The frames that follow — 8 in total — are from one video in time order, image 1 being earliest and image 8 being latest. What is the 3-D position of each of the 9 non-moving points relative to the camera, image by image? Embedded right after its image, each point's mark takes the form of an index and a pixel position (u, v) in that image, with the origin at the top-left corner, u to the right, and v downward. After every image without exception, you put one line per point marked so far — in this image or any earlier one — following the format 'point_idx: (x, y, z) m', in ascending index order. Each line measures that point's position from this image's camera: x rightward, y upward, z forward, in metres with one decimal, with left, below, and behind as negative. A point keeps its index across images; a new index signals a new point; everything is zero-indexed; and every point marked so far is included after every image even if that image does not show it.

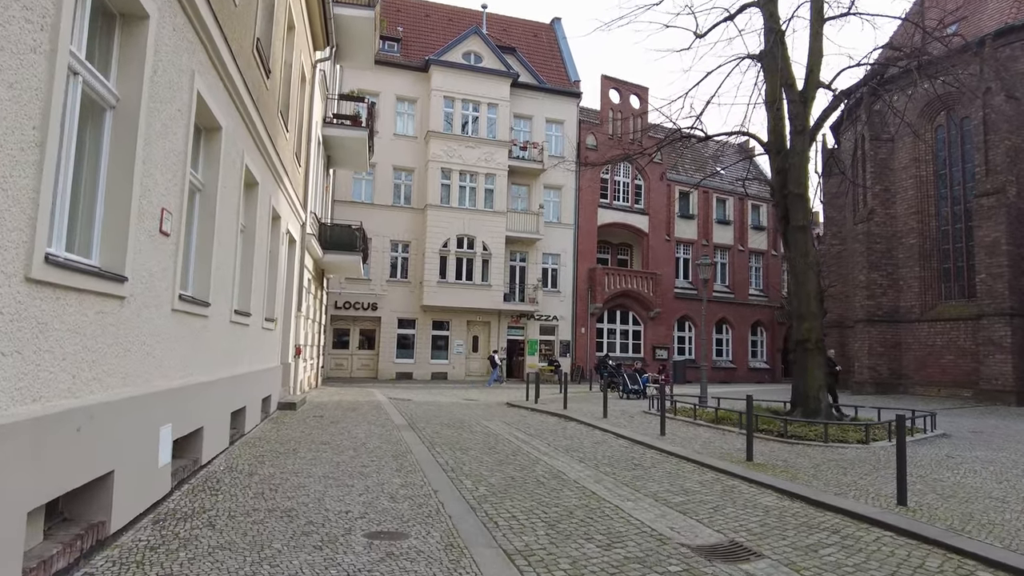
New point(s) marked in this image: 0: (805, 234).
0: (+5.6, +1.0, +12.5) m
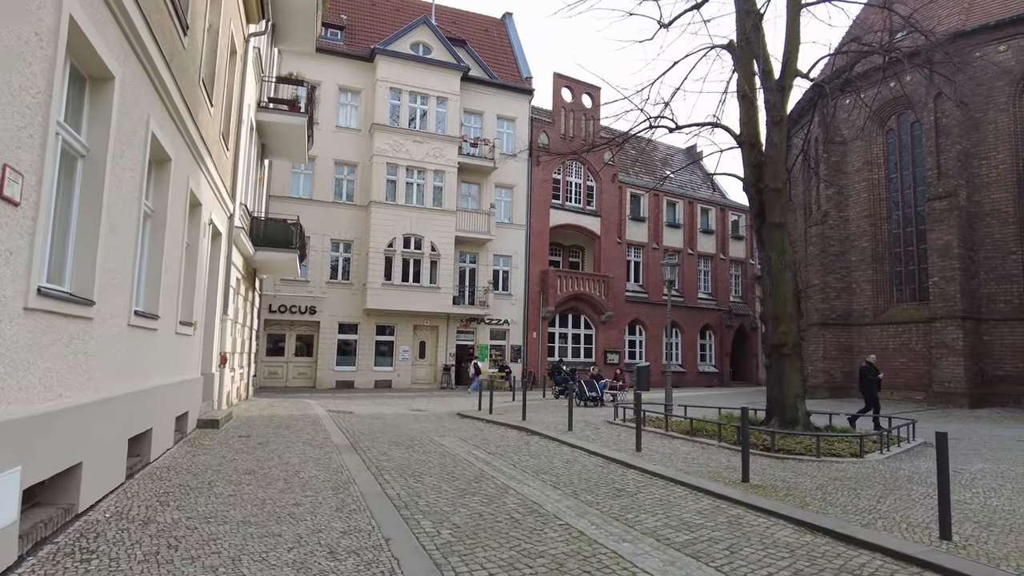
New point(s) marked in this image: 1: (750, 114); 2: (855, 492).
0: (+4.9, +1.0, +11.8) m
1: (+4.6, +3.4, +12.5) m
2: (+3.5, -2.1, +6.6) m
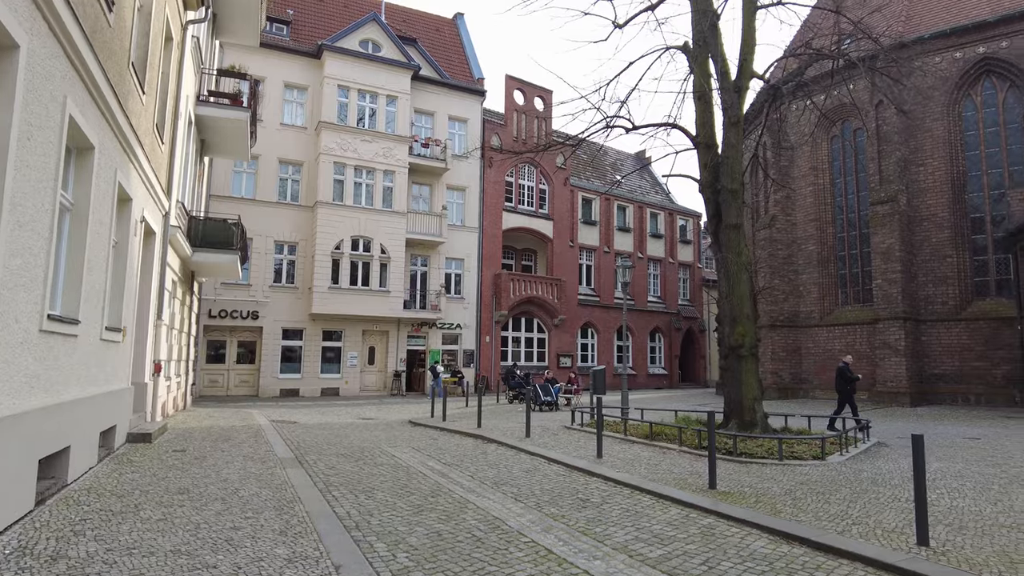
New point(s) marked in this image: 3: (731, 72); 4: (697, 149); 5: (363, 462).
0: (+4.1, +1.0, +11.7) m
1: (+3.7, +3.3, +12.5) m
2: (+3.1, -2.1, +6.4) m
3: (+3.9, +3.8, +11.6) m
4: (+3.5, +2.7, +12.5) m
5: (-2.0, -2.3, +8.7) m
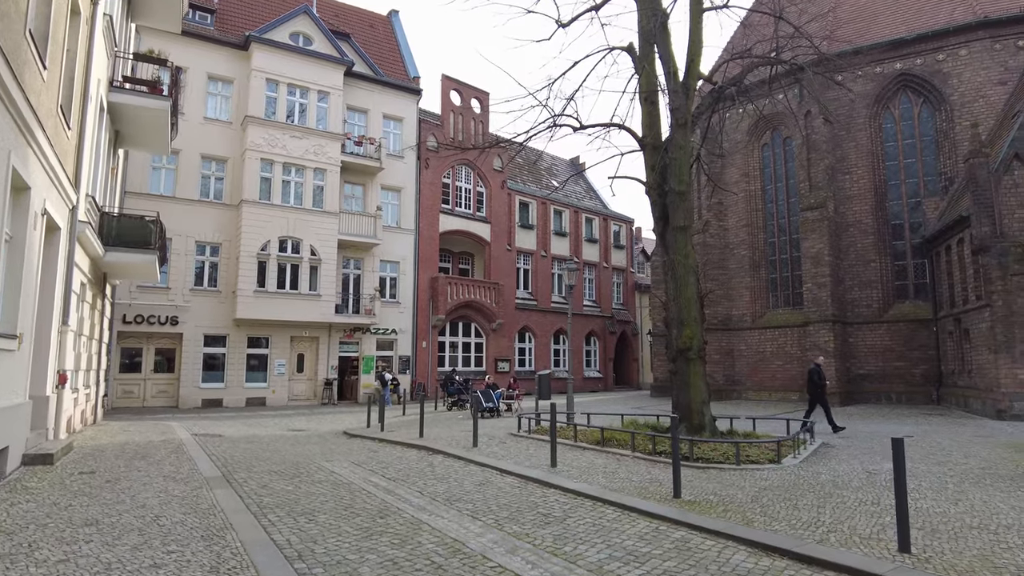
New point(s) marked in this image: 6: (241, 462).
0: (+3.1, +0.9, +11.6) m
1: (+2.7, +3.3, +12.4) m
2: (+2.7, -2.1, +6.3) m
3: (+2.9, +3.8, +11.5) m
4: (+2.5, +2.6, +12.4) m
5: (-2.6, -2.3, +8.0) m
6: (-3.9, -2.5, +9.4) m
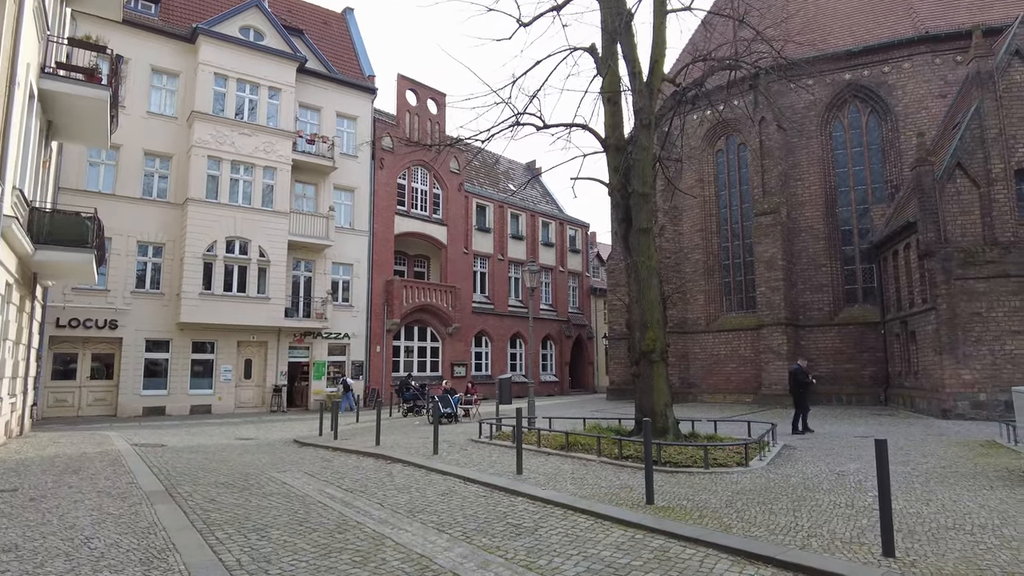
0: (+2.4, +0.9, +11.5) m
1: (+1.9, +3.2, +12.3) m
2: (+2.4, -2.1, +6.1) m
3: (+2.3, +3.8, +11.4) m
4: (+1.8, +2.6, +12.2) m
5: (-3.0, -2.3, +7.5) m
6: (-4.4, -2.5, +8.8) m
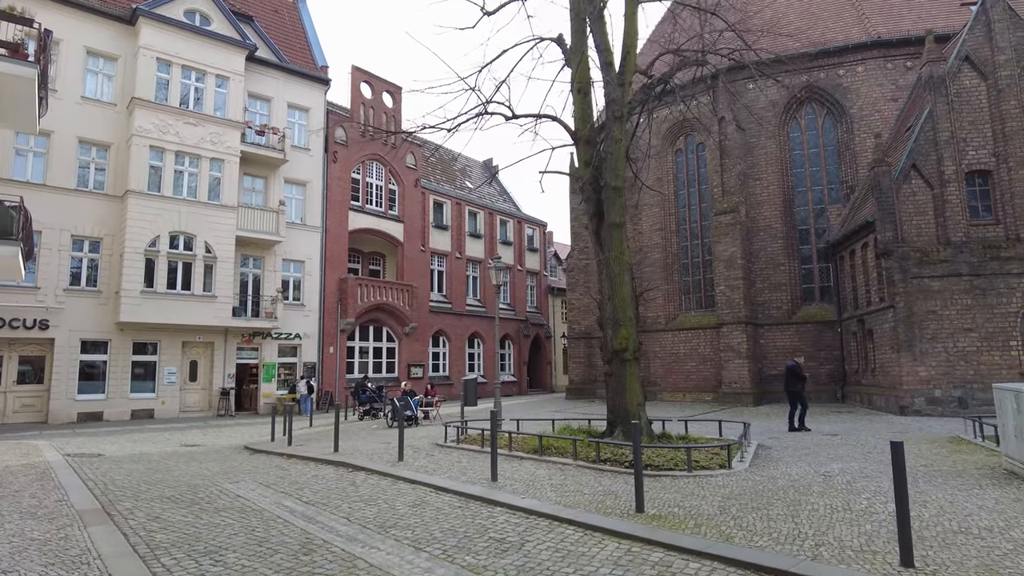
0: (+1.9, +1.0, +11.2) m
1: (+1.4, +3.3, +11.9) m
2: (+2.2, -2.0, +5.8) m
3: (+1.8, +3.8, +11.1) m
4: (+1.2, +2.6, +11.9) m
5: (-3.3, -2.3, +6.8) m
6: (-4.8, -2.5, +8.0) m
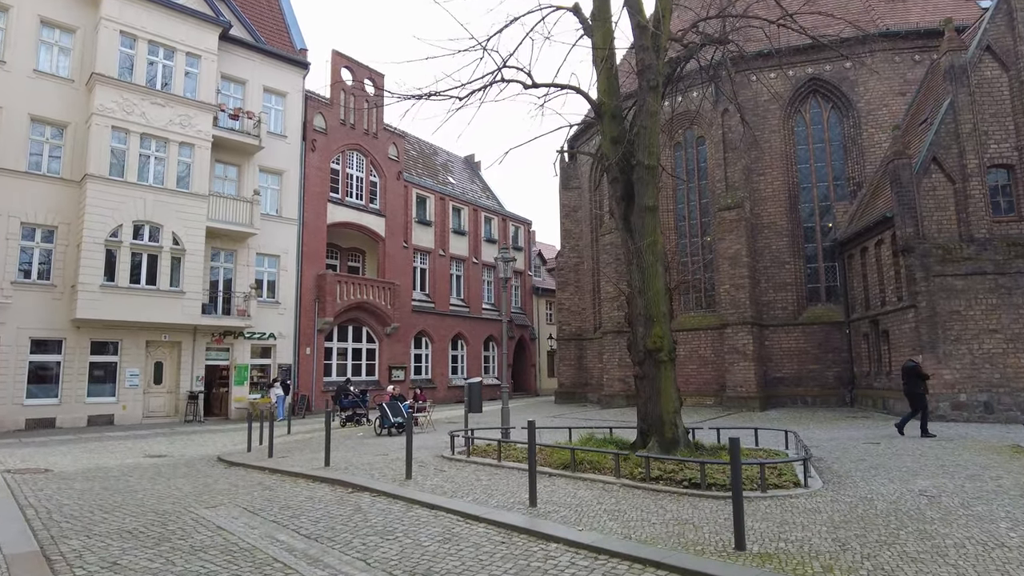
0: (+2.2, +1.1, +10.0) m
1: (+1.6, +3.4, +10.7) m
2: (+2.7, -1.9, +4.6) m
3: (+2.1, +4.0, +9.9) m
4: (+1.4, +2.8, +10.6) m
5: (-2.8, -2.1, +5.3) m
6: (-4.4, -2.3, +6.4) m
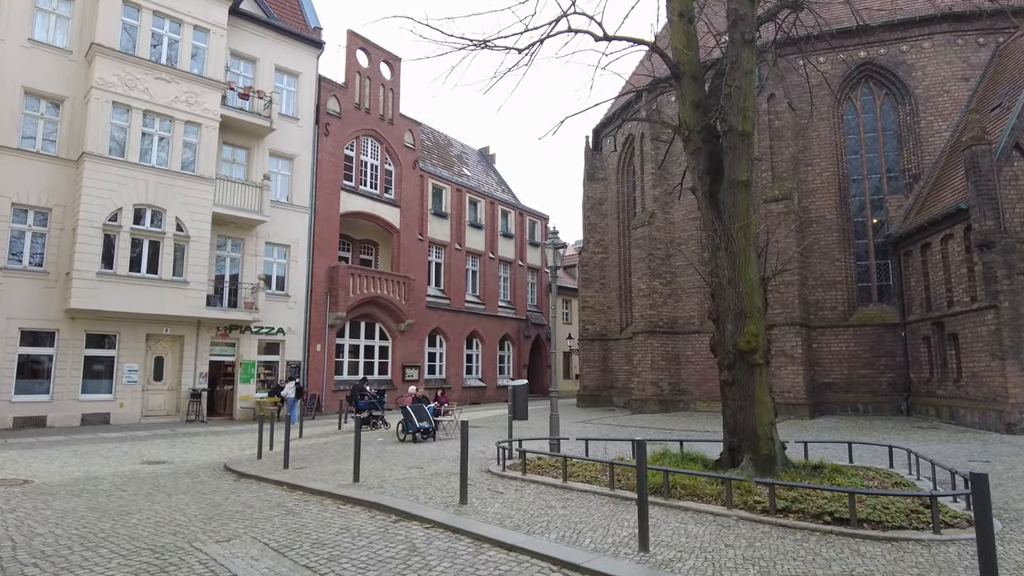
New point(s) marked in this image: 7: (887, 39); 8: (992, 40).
0: (+3.0, +1.2, +8.5) m
1: (+2.5, +3.6, +9.2) m
2: (+3.5, -1.7, +3.1) m
3: (+3.0, +4.1, +8.4) m
4: (+2.3, +2.9, +9.1) m
5: (-2.0, -1.9, +3.8) m
6: (-3.6, -2.0, +5.0) m
7: (+11.5, +7.7, +20.1) m
8: (+14.2, +7.3, +19.2) m
